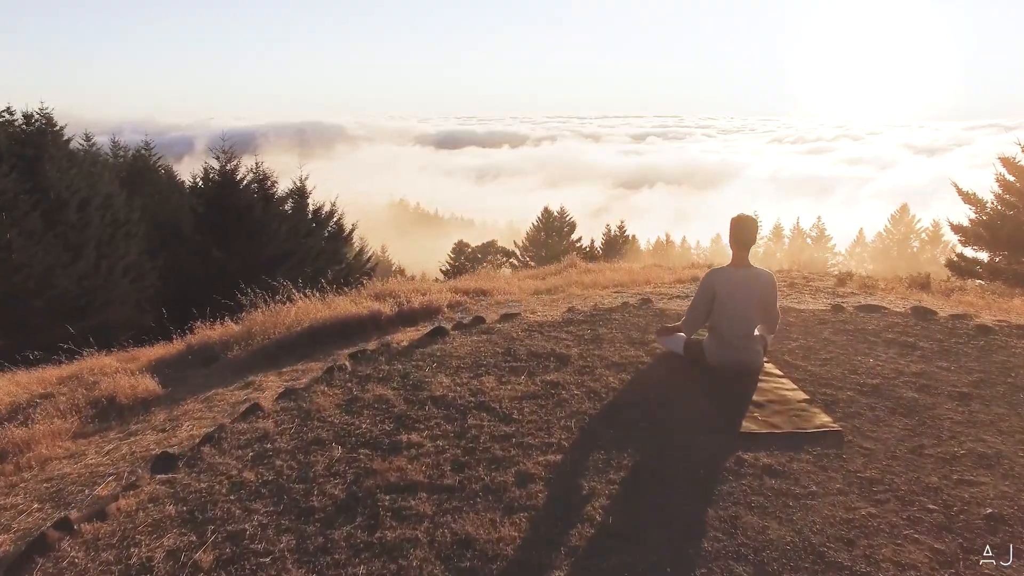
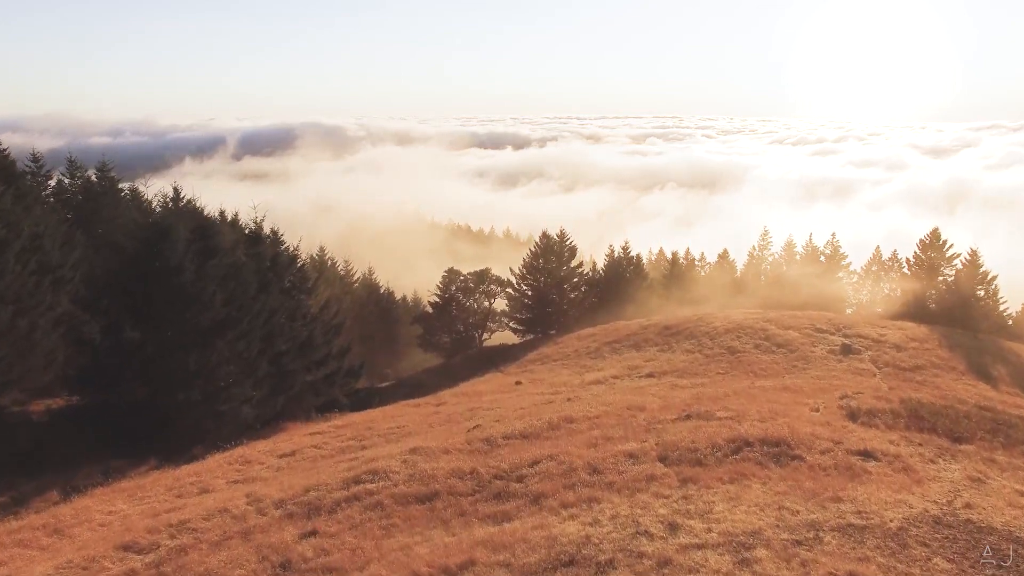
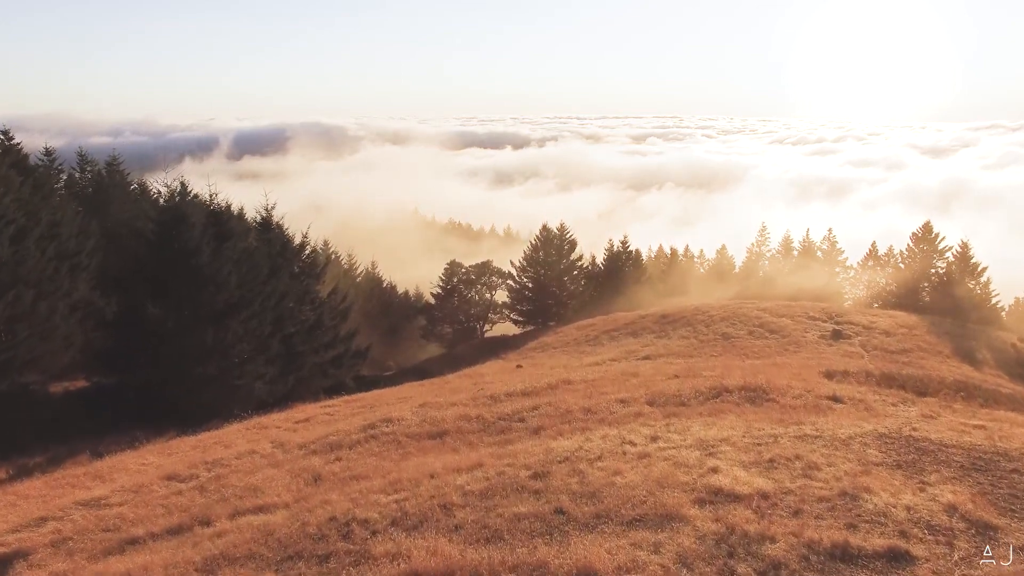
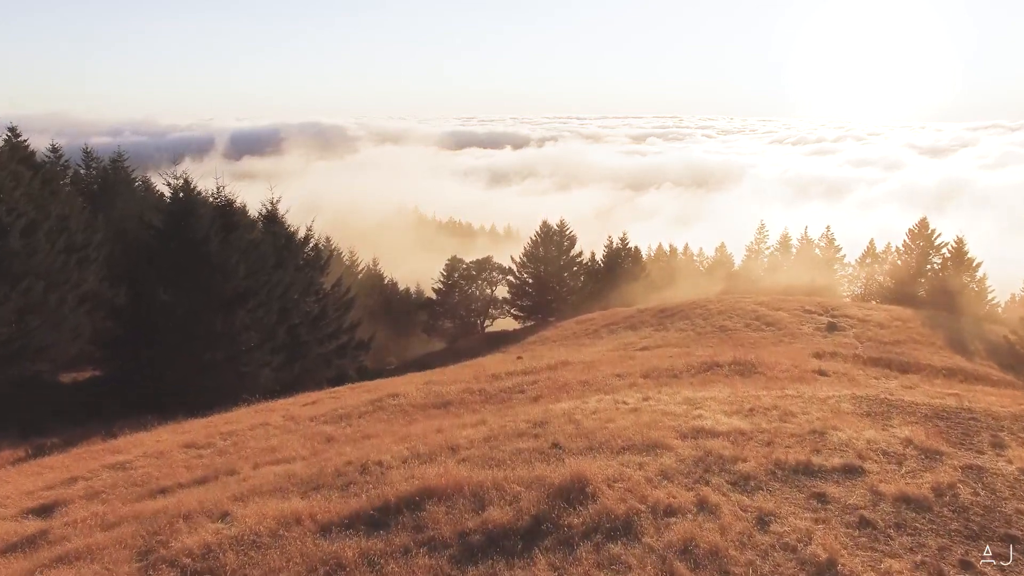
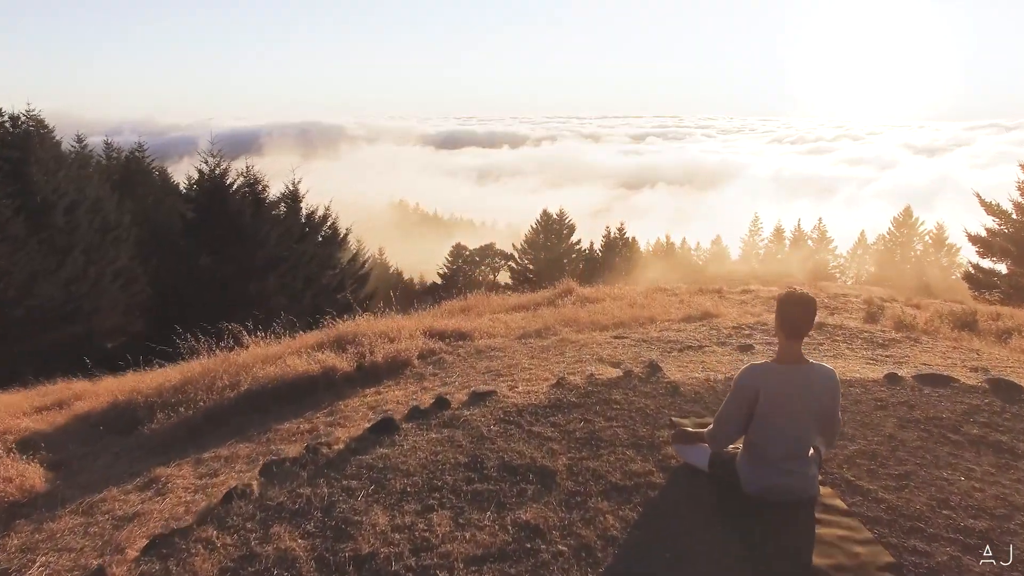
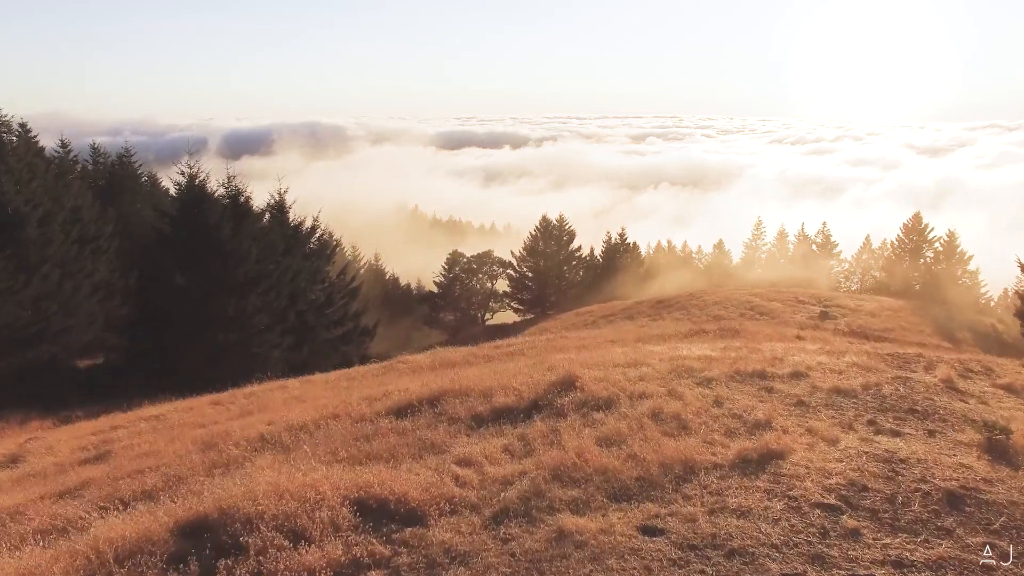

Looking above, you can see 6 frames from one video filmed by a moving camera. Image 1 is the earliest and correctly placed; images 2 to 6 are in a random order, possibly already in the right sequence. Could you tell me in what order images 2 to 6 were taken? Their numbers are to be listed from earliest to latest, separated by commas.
5, 6, 4, 3, 2
